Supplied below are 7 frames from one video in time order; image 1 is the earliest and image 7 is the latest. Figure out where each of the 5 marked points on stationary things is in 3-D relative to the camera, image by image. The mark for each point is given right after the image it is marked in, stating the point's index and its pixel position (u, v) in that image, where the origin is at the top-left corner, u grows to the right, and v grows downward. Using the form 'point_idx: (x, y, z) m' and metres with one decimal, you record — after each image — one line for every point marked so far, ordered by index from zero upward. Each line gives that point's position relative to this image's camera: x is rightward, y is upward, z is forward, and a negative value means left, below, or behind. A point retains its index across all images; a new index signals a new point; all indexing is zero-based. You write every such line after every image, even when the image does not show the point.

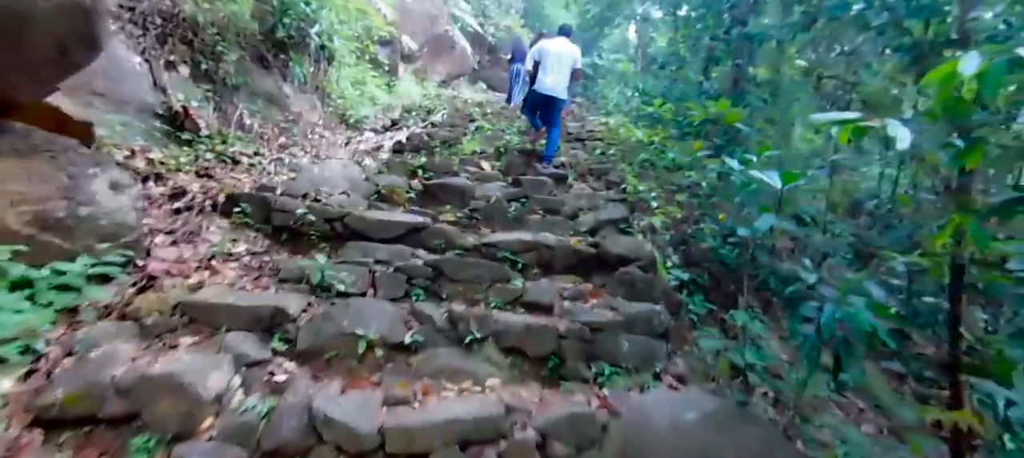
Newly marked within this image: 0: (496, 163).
0: (-0.2, +0.7, +5.3) m
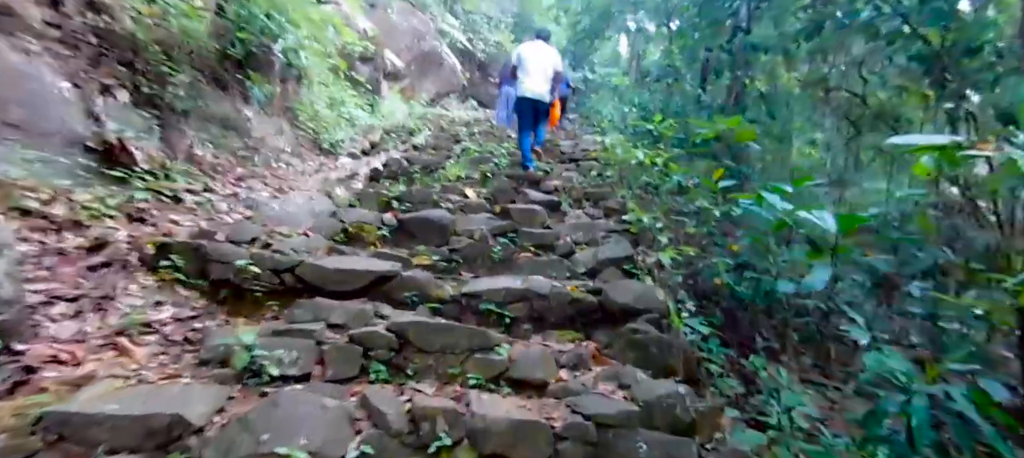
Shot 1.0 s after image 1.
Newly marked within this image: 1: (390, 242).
0: (-0.3, +0.4, +4.8) m
1: (-0.9, -0.1, +3.6) m
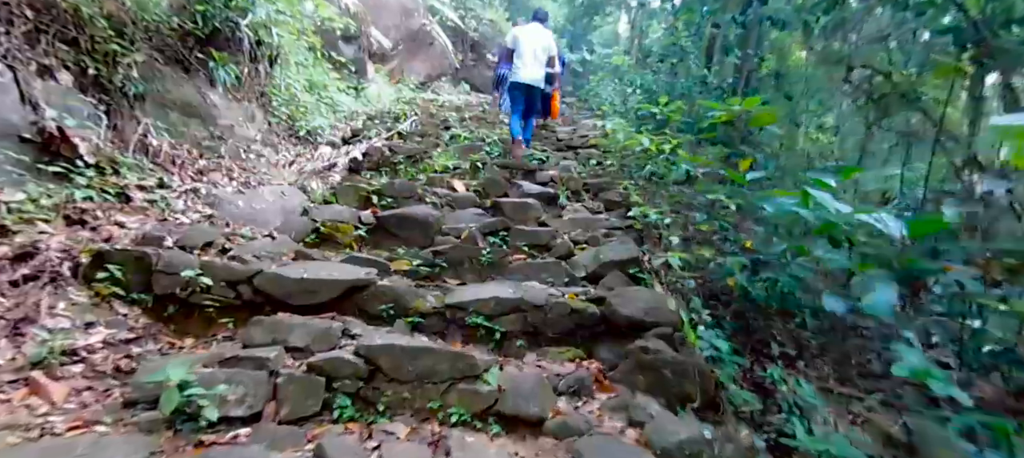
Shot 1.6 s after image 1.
0: (-0.4, +0.4, +4.5) m
1: (-0.9, -0.1, +3.3) m
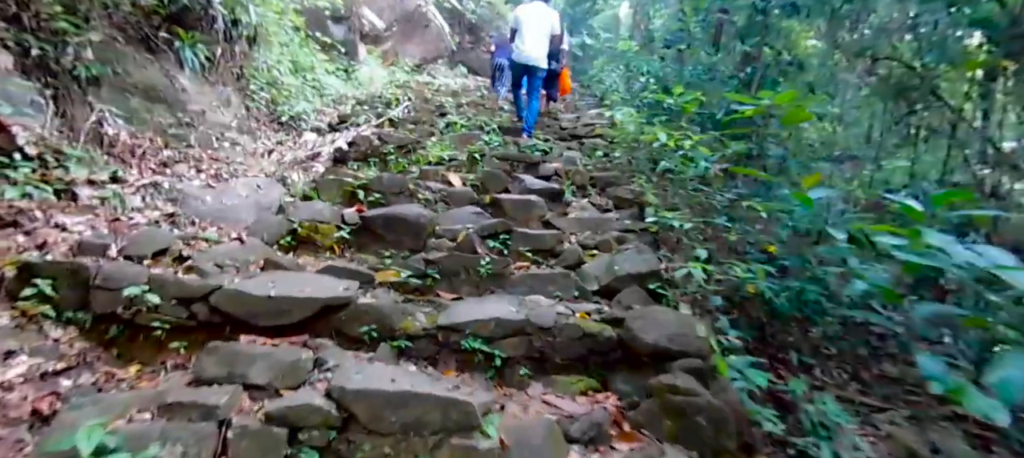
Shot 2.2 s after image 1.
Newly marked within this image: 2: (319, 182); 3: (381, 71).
0: (-0.4, +0.4, +4.1) m
1: (-0.9, -0.1, +2.9) m
2: (-1.4, +0.3, +3.6) m
3: (-2.1, +2.6, +8.3) m
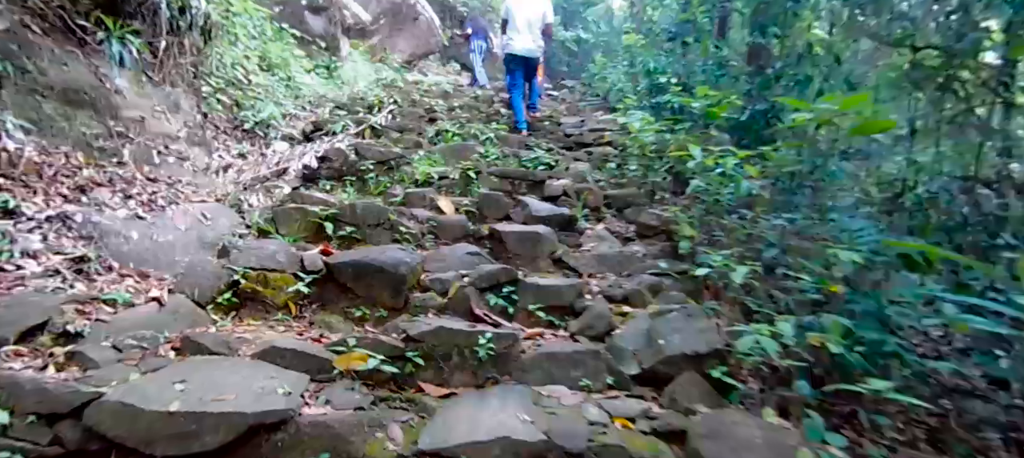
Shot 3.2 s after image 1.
0: (-0.3, +0.2, +3.4) m
1: (-0.9, -0.3, +2.3) m
2: (-1.3, +0.1, +2.9) m
3: (-2.2, +2.4, +7.7) m
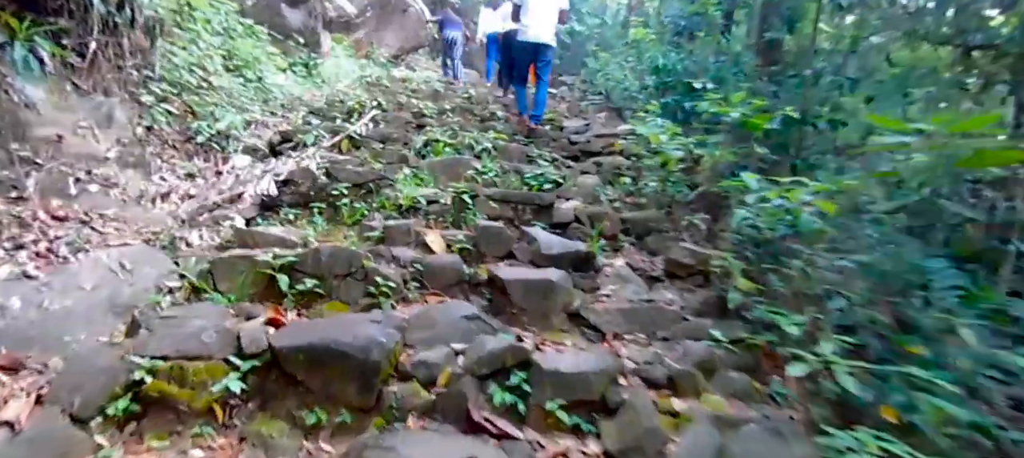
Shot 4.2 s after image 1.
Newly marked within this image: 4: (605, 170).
0: (-0.3, 0.0, +2.8) m
1: (-0.8, -0.6, +1.6) m
2: (-1.3, -0.1, +2.3) m
3: (-2.2, +2.2, +7.0) m
4: (+0.8, +0.5, +4.2) m
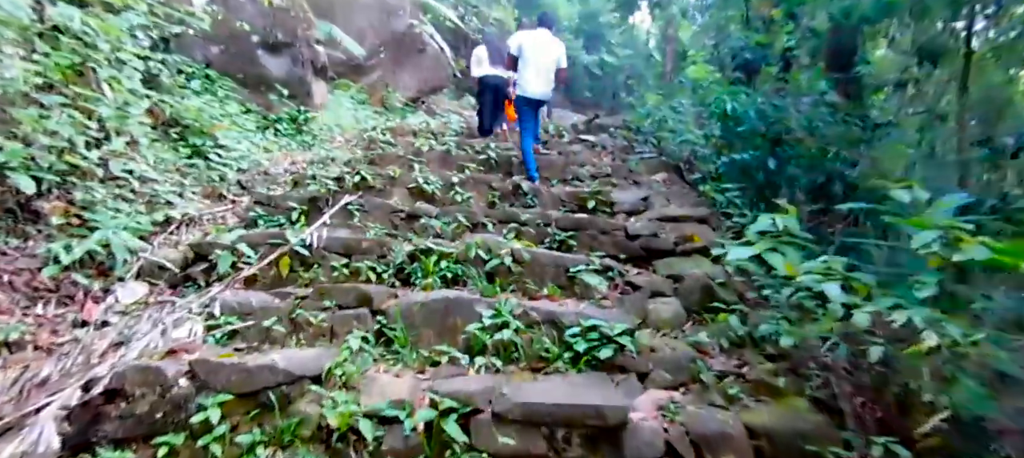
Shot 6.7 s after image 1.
0: (-0.2, -0.8, +1.3) m
1: (-0.8, -1.3, +0.1) m
2: (-1.3, -0.9, +0.8) m
3: (-1.9, +1.2, +5.7) m
4: (+0.9, -0.4, +2.6) m
